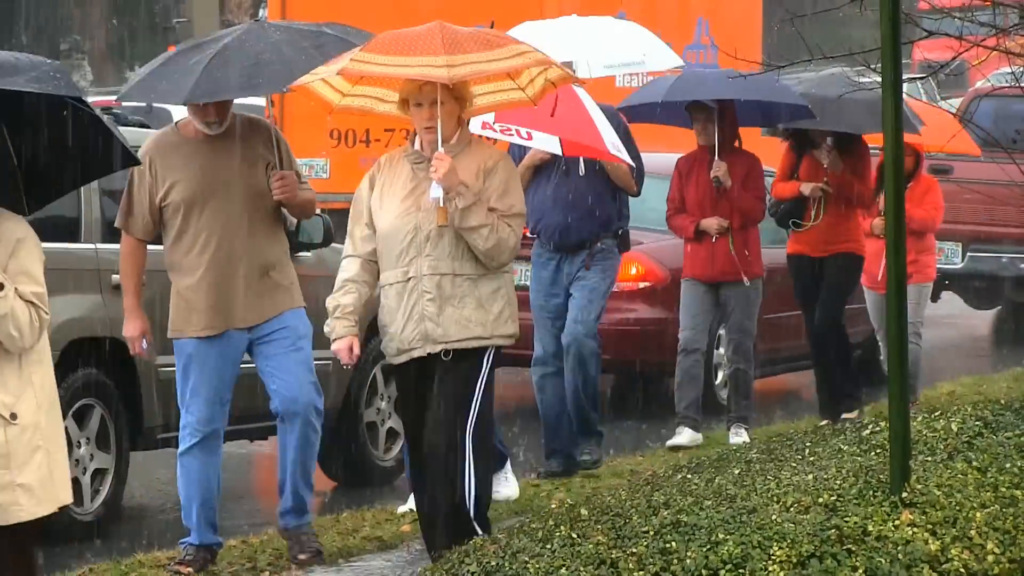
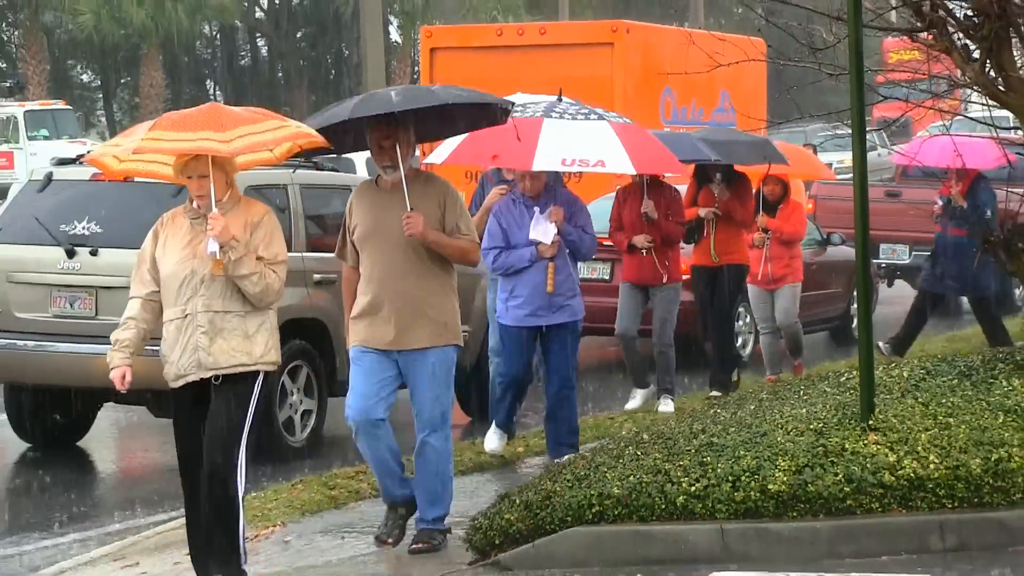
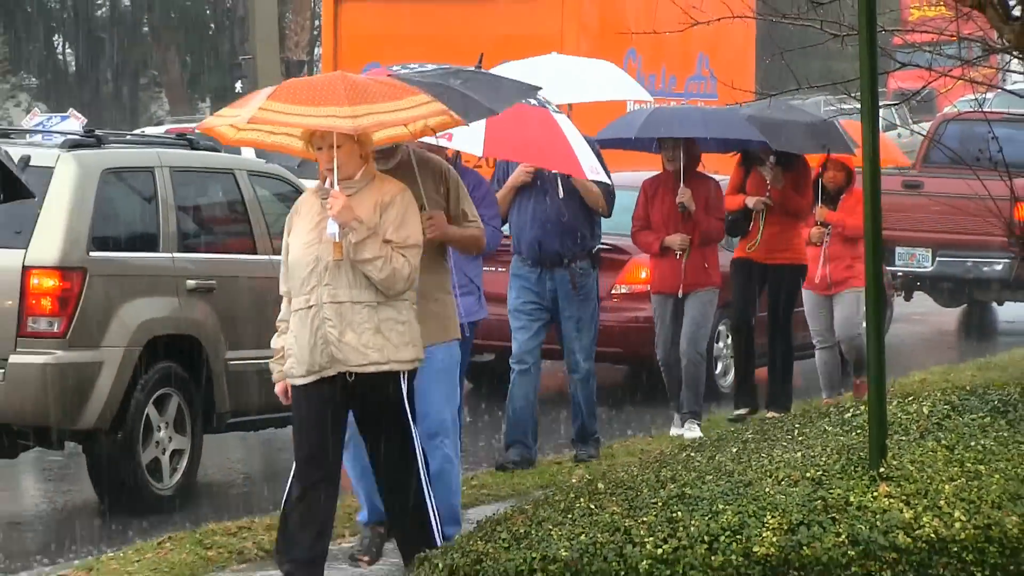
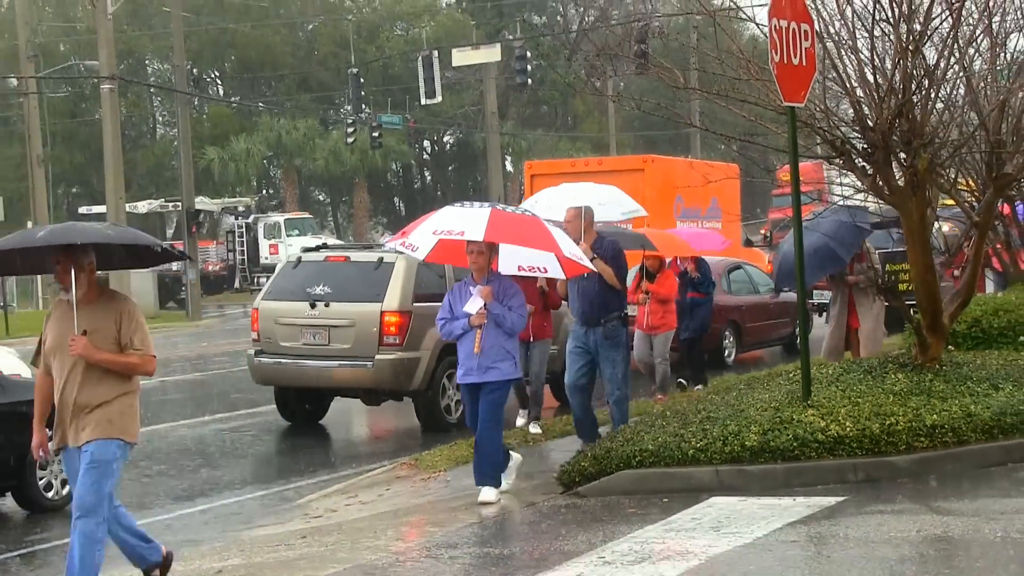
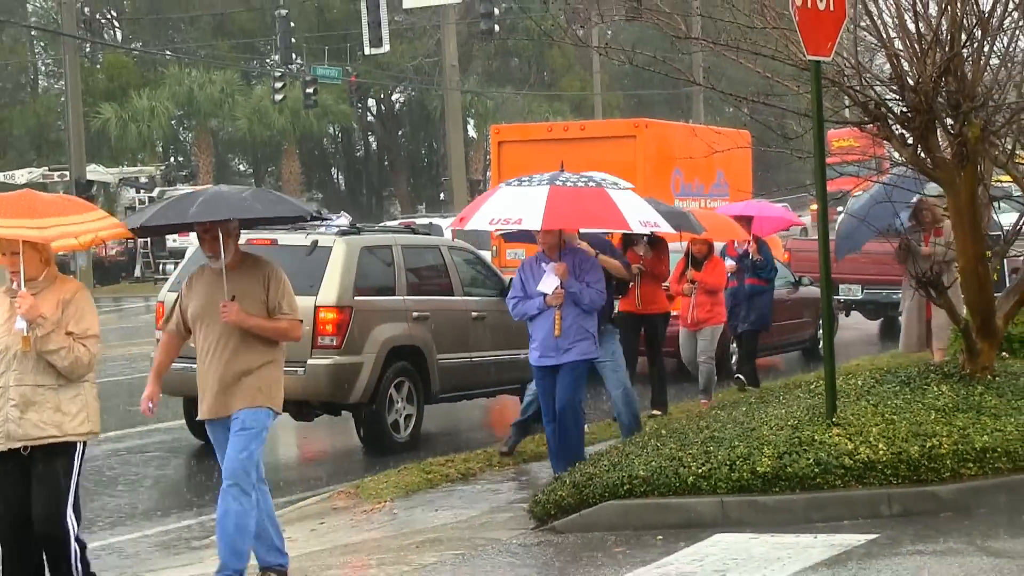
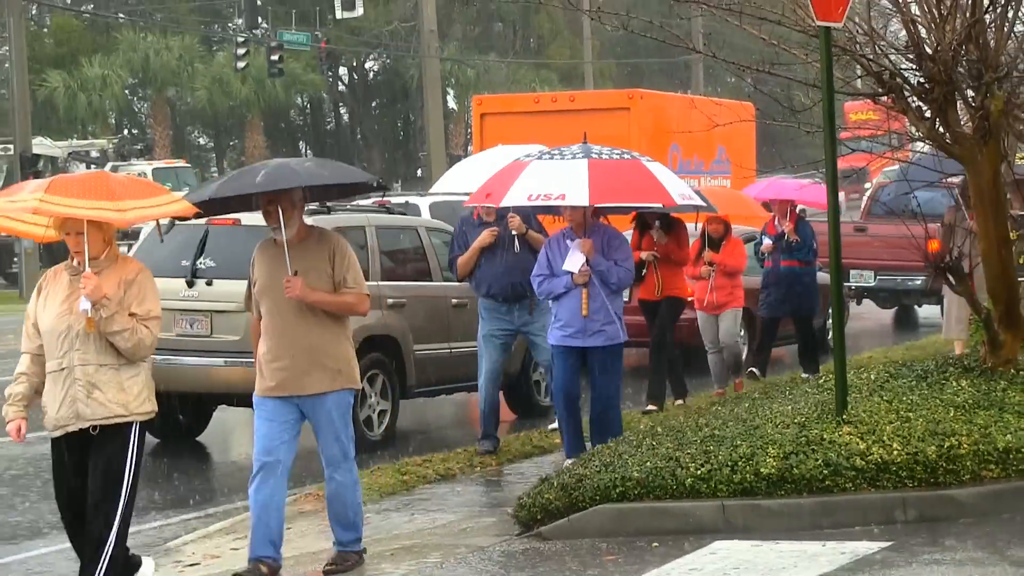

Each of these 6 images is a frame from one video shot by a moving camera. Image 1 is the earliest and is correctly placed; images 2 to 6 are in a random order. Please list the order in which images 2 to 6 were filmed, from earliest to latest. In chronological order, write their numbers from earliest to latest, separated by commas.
3, 2, 6, 5, 4
